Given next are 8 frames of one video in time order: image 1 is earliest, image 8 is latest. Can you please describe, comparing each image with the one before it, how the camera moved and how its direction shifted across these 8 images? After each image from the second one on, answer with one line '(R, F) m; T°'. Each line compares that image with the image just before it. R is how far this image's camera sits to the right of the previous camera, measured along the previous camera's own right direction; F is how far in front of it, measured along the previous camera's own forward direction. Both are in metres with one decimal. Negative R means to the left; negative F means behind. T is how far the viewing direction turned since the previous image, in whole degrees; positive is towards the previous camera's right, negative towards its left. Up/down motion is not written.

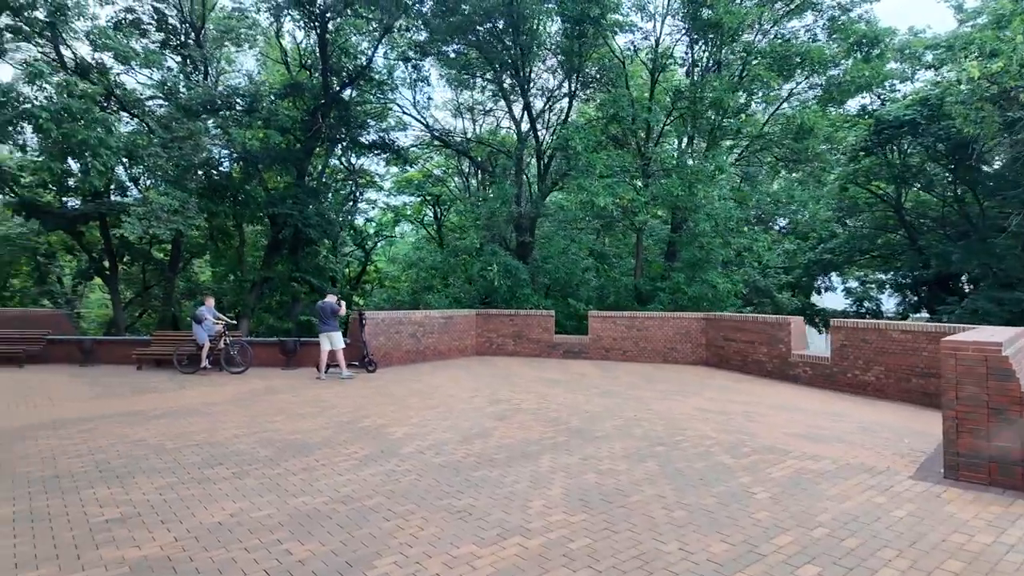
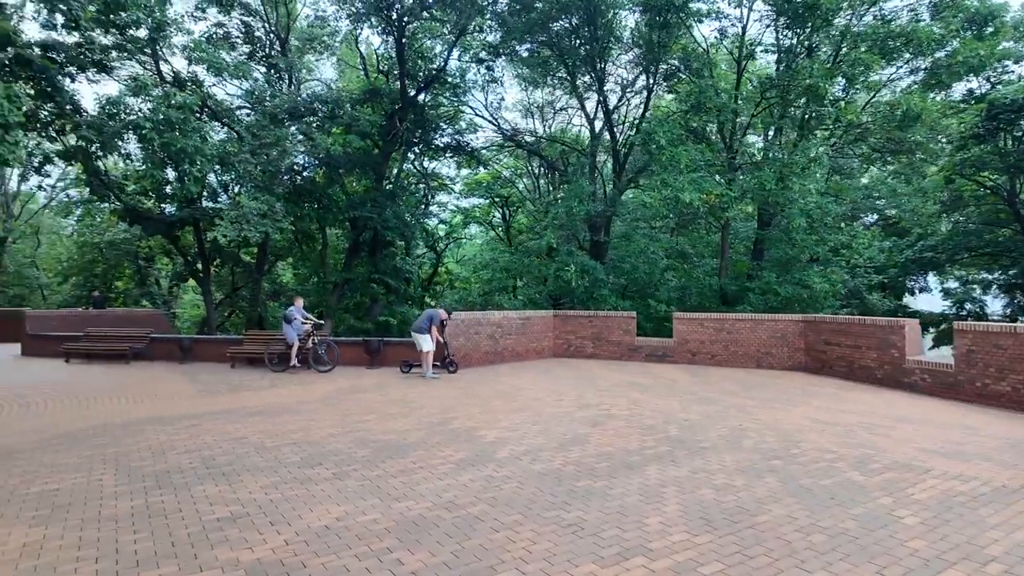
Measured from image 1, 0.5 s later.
(-0.4, +0.3) m; -6°
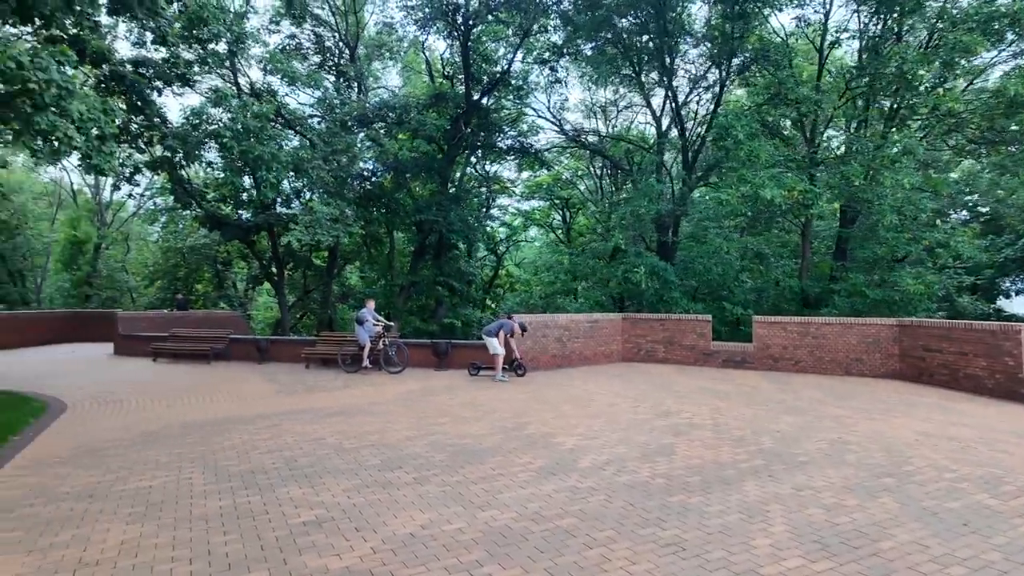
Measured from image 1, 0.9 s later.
(-0.2, +0.2) m; -6°
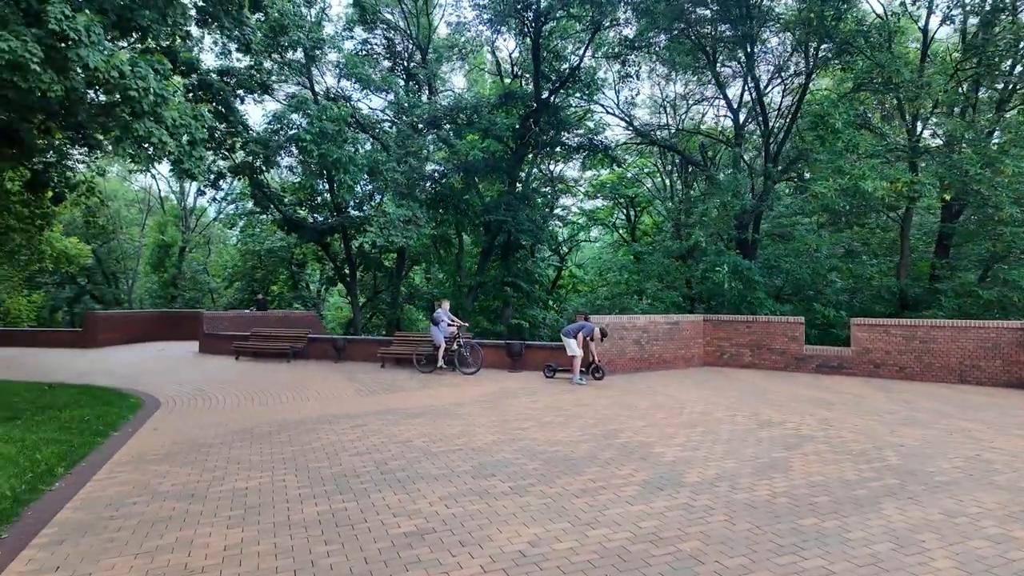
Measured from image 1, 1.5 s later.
(-0.4, +0.3) m; -6°
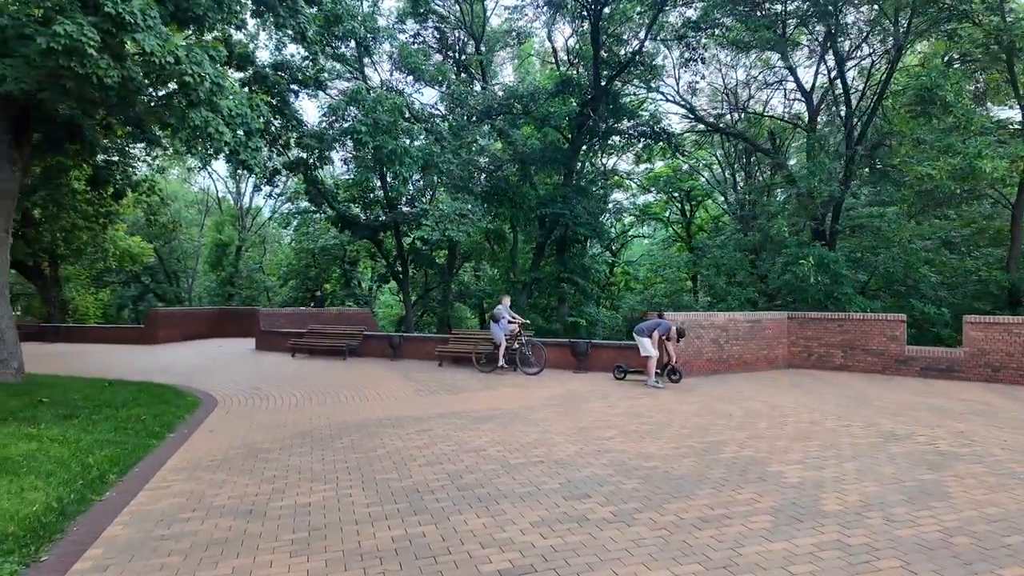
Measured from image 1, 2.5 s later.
(-0.4, +0.8) m; -4°
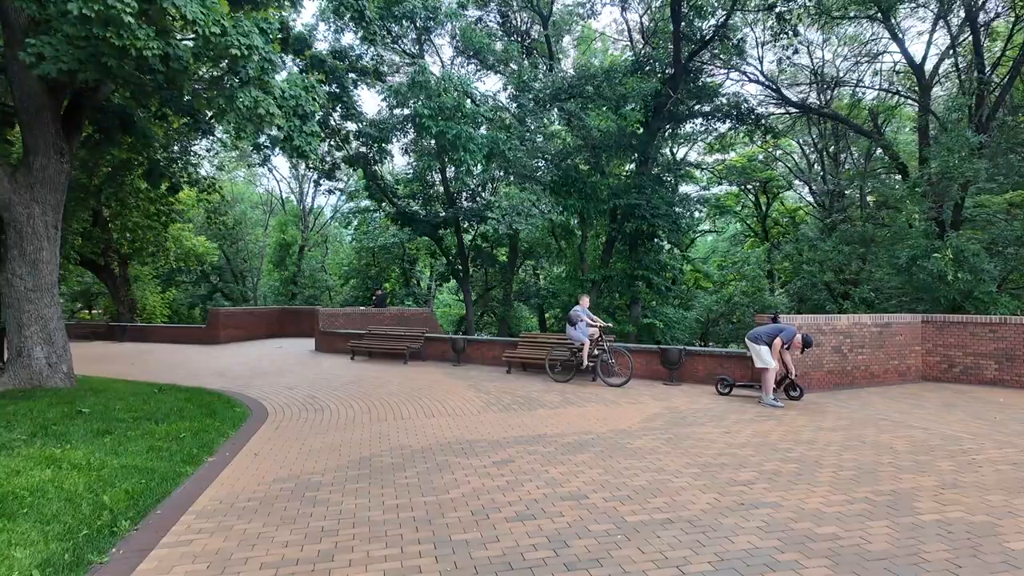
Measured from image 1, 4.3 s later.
(-0.5, +1.5) m; -5°
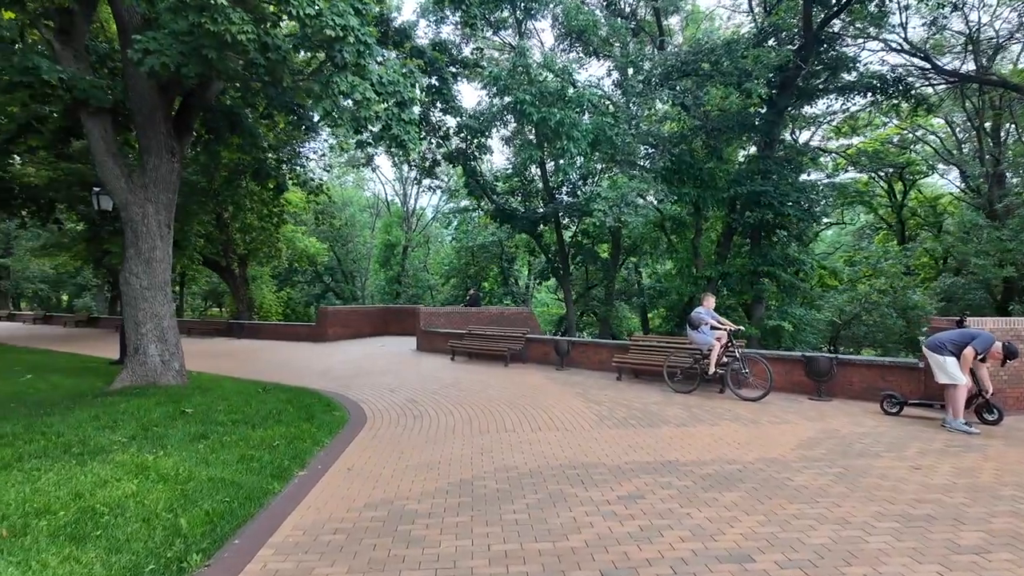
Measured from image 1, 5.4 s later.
(-0.3, +1.0) m; -9°
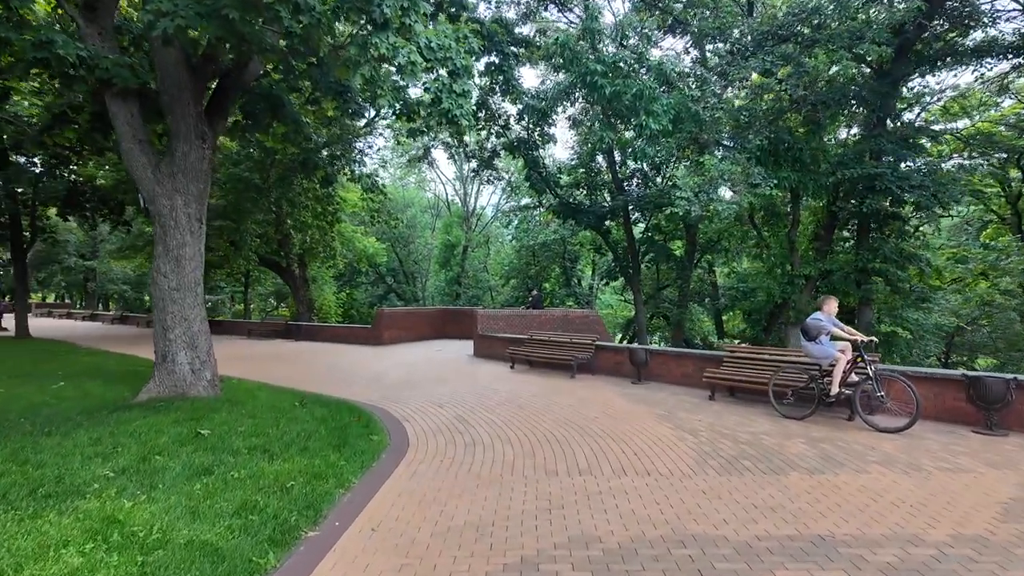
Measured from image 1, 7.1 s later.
(-0.1, +1.7) m; -6°
